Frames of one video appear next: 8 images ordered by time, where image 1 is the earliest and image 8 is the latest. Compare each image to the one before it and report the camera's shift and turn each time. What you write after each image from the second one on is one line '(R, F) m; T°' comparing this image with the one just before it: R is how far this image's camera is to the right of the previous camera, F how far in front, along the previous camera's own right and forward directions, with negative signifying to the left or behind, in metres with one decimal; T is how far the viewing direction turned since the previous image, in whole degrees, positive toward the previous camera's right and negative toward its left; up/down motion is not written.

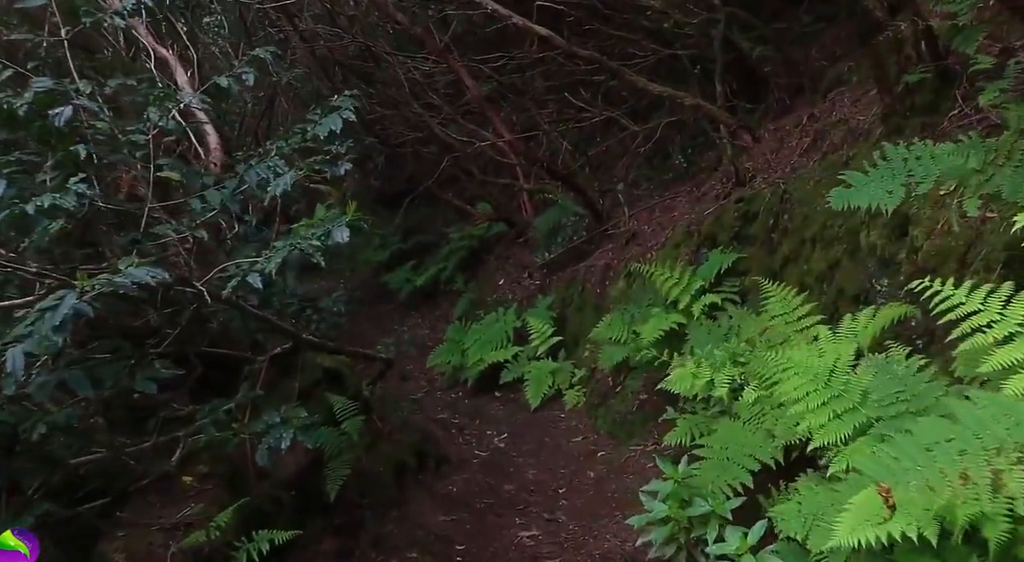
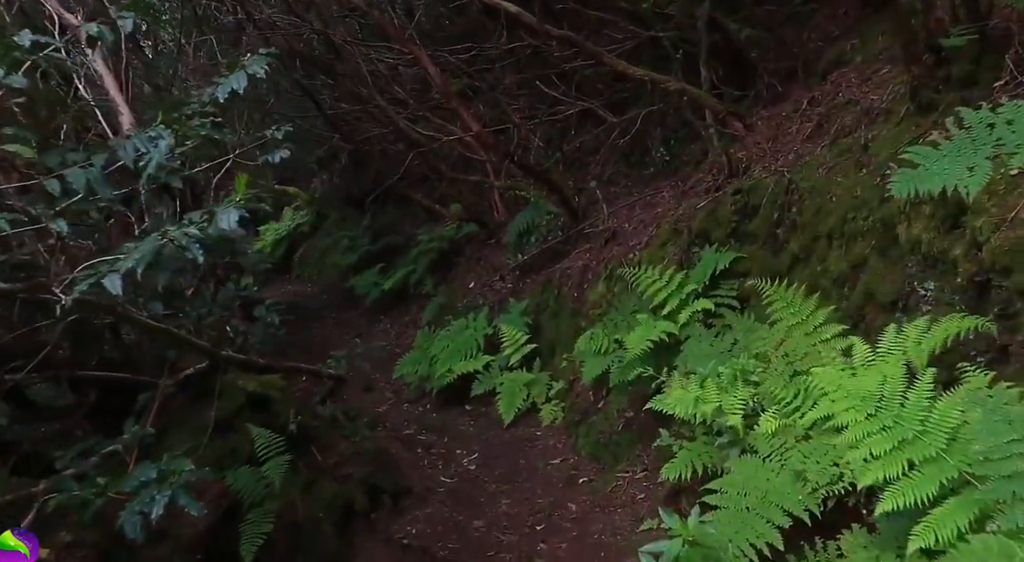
(0.0, +0.8) m; +2°
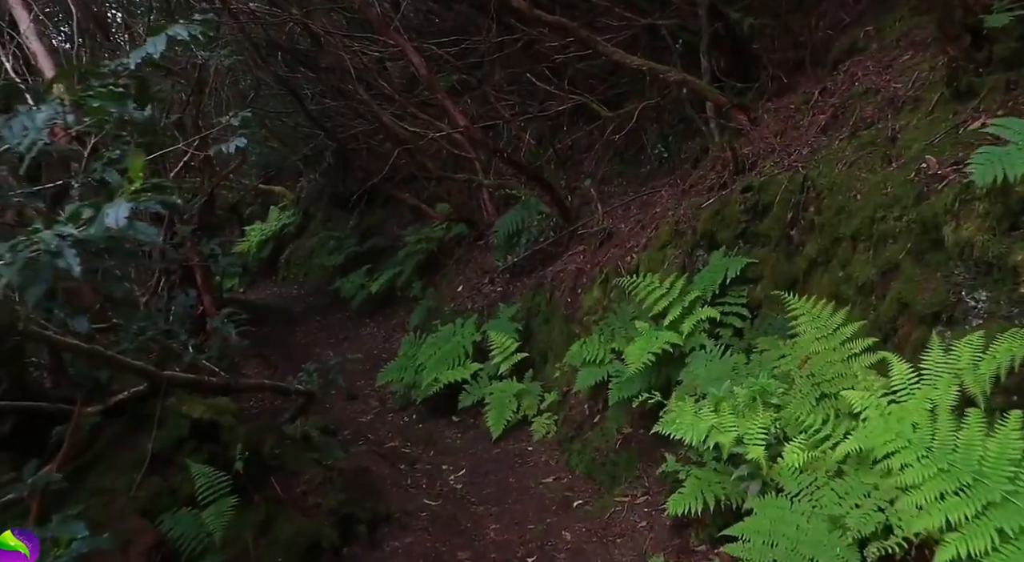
(0.0, +0.5) m; +1°
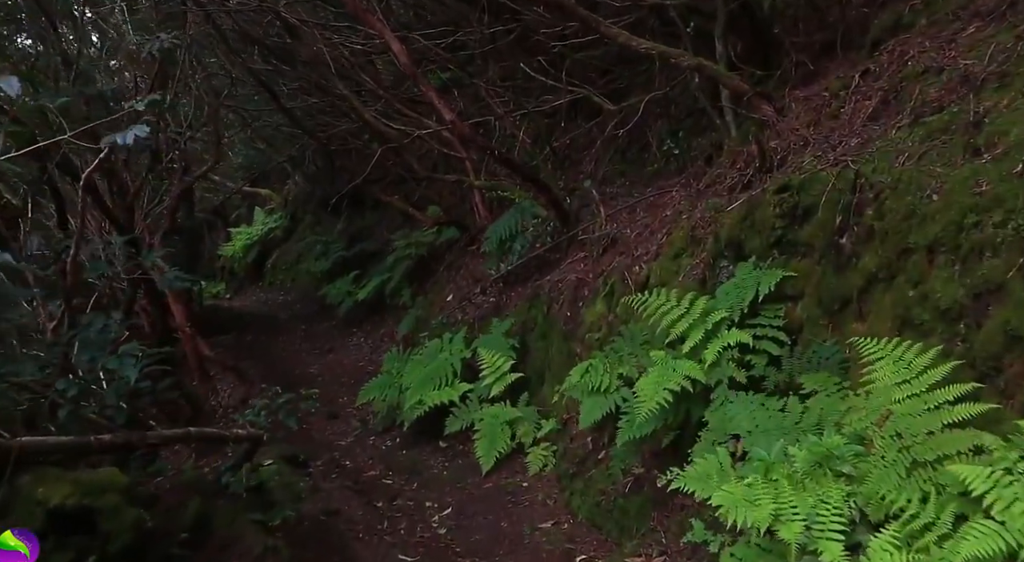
(0.0, +0.9) m; 0°
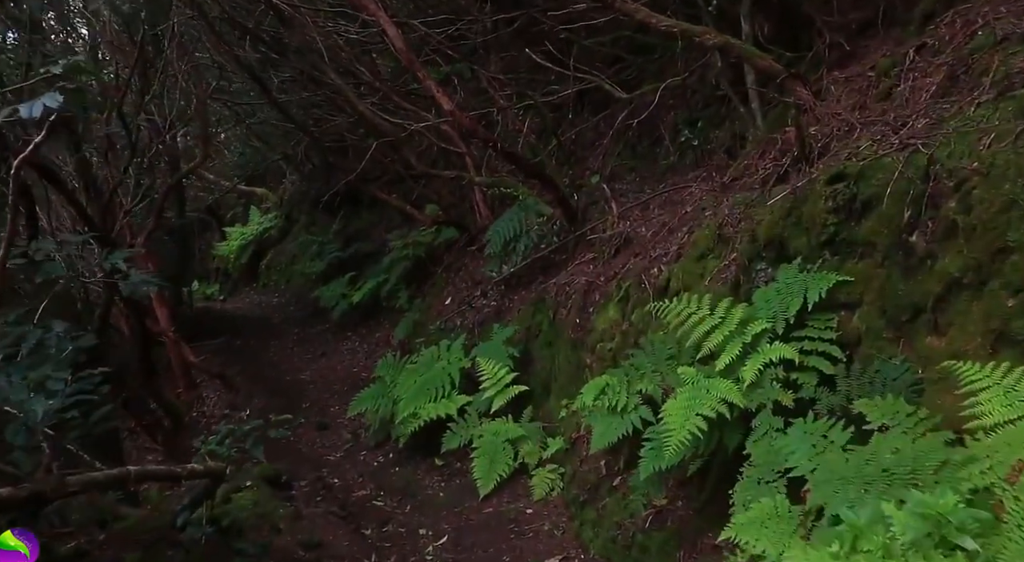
(0.0, +0.7) m; 0°
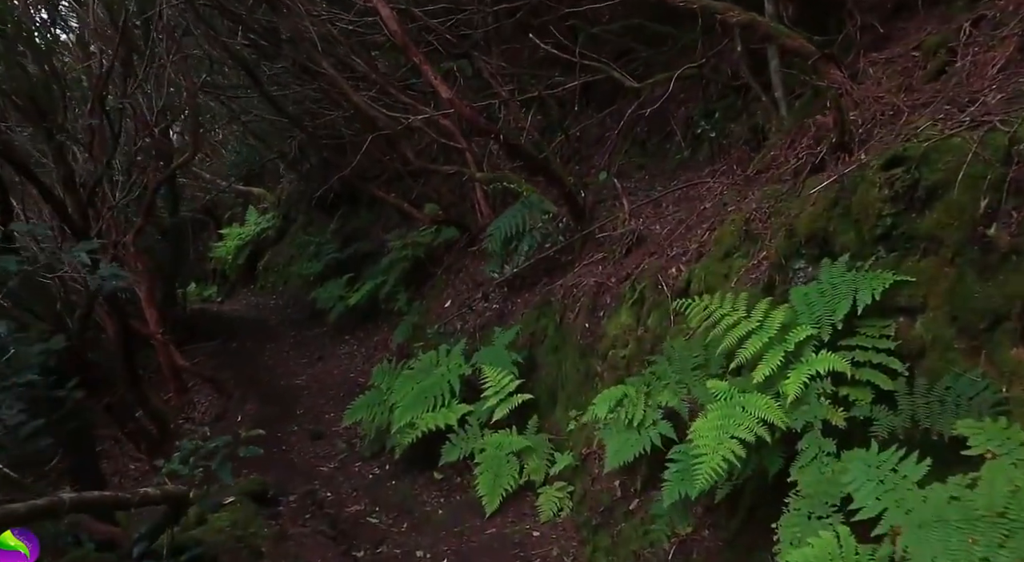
(0.0, +0.5) m; 0°
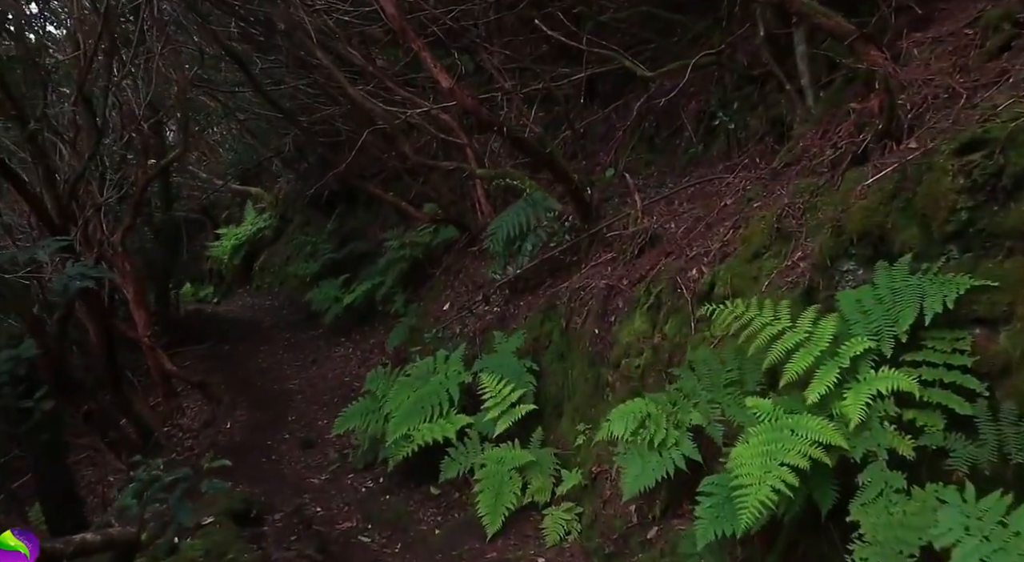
(0.0, +0.5) m; 0°
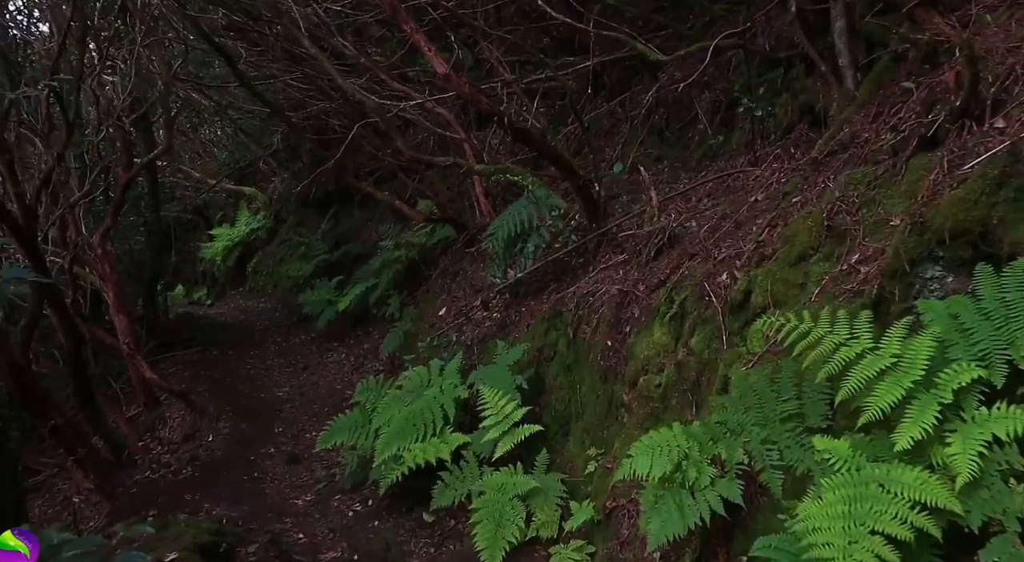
(0.0, +0.7) m; 0°
